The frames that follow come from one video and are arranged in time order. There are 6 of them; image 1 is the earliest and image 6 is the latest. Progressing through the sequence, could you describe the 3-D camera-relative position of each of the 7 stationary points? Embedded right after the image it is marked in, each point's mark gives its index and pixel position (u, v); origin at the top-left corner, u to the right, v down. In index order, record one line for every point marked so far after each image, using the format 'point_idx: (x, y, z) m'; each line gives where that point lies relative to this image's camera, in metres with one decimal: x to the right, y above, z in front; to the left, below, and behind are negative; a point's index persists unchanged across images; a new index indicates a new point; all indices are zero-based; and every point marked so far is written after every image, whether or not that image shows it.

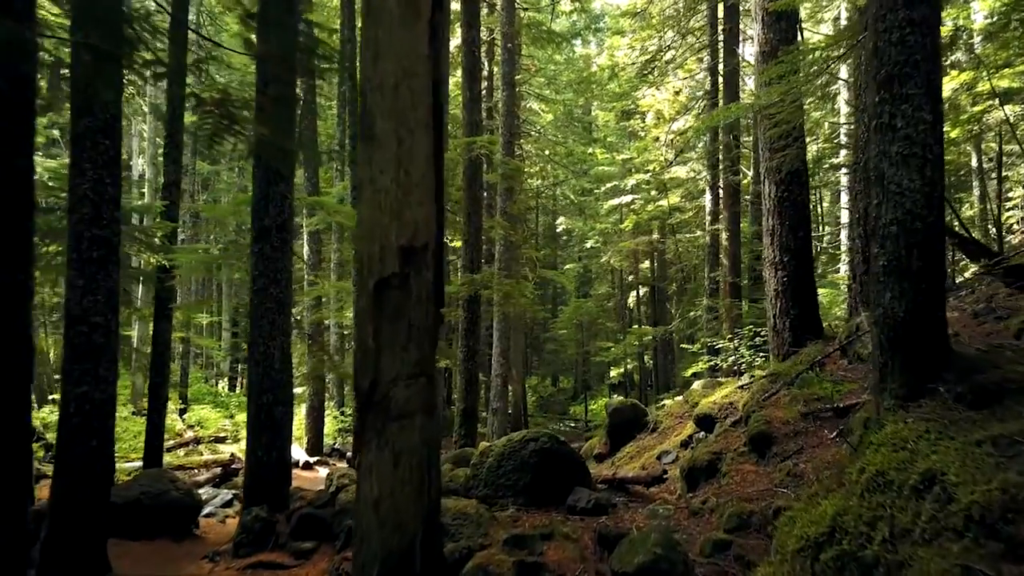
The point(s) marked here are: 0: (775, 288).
0: (+3.1, 0.0, +8.0) m
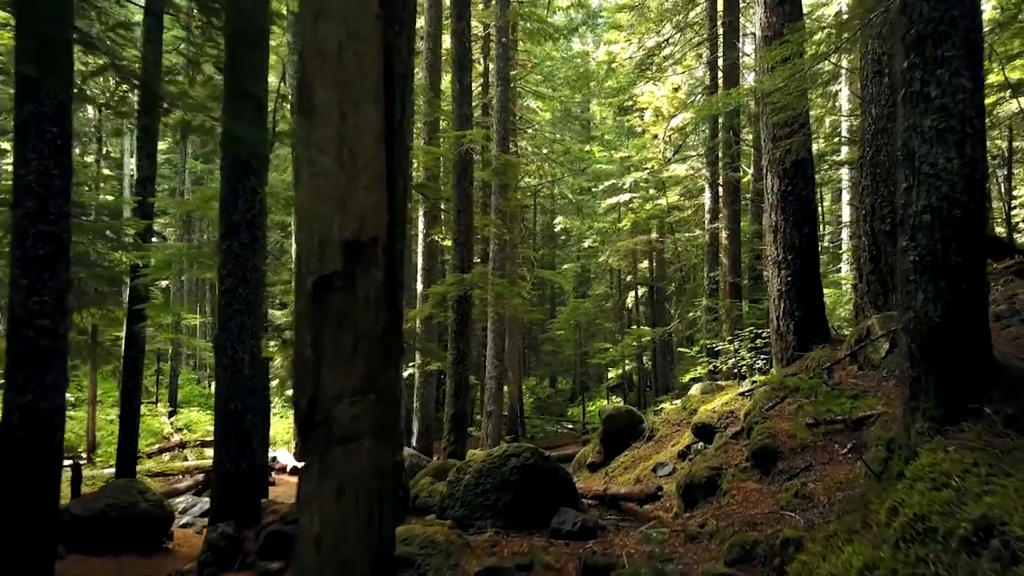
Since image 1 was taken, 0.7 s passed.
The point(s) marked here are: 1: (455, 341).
0: (+3.0, 0.0, +7.5) m
1: (-1.0, -0.9, +11.6) m
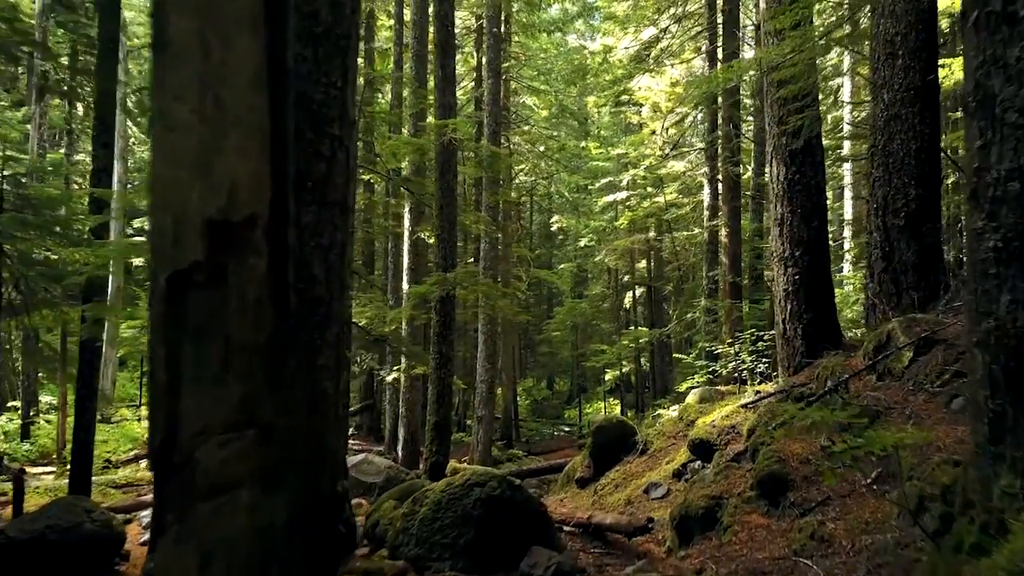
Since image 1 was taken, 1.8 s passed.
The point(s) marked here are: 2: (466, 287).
0: (+2.8, 0.0, +6.8) m
1: (-1.2, -0.9, +10.9) m
2: (-0.7, 0.0, +10.7) m
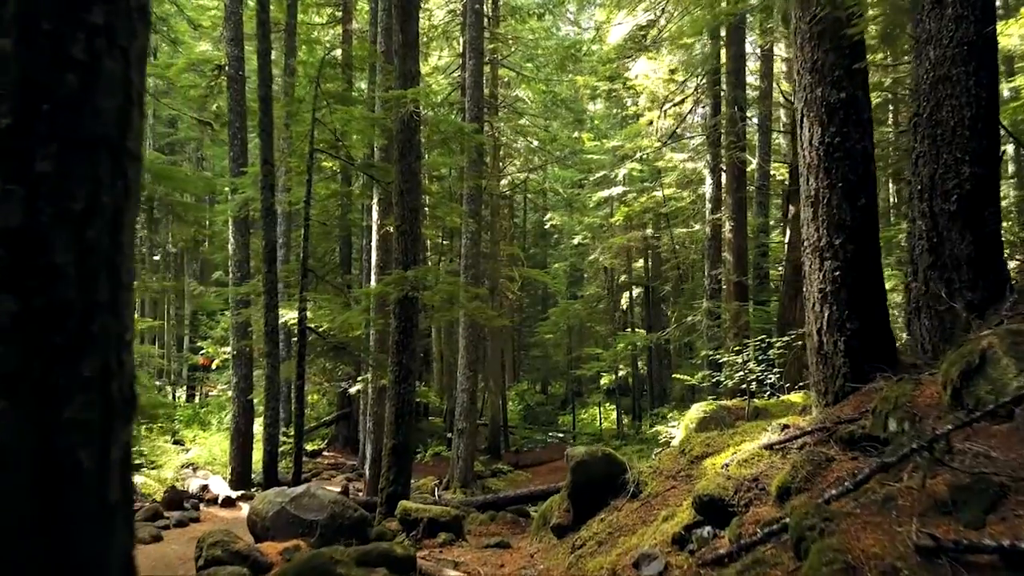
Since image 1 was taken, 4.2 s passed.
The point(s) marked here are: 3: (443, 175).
0: (+2.4, 0.0, +5.3) m
1: (-1.6, -0.9, +9.3) m
2: (-1.1, 0.0, +9.2) m
3: (-1.8, +3.0, +17.9) m
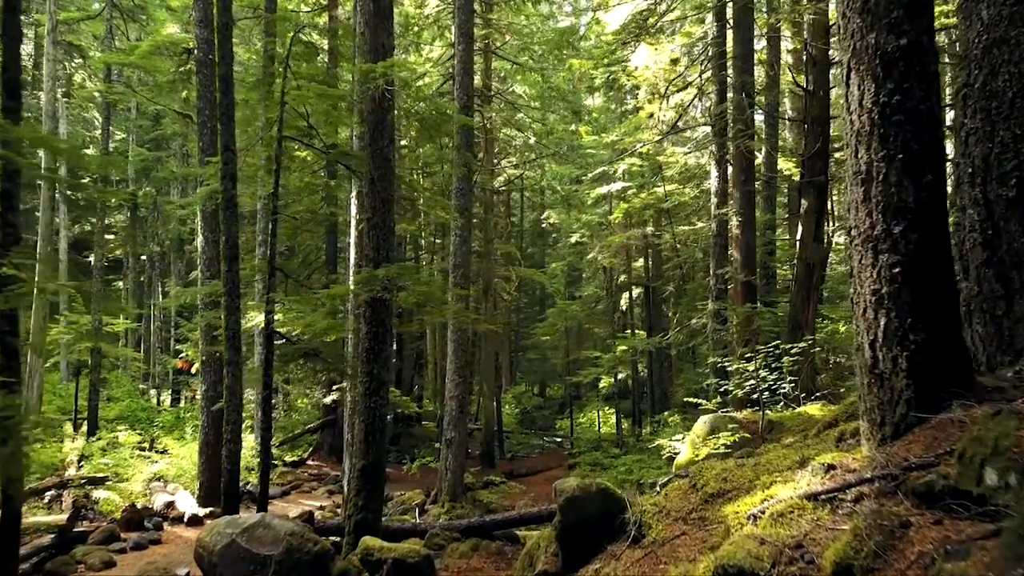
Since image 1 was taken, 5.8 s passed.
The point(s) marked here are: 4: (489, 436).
0: (+2.2, 0.0, +4.3) m
1: (-1.8, -0.9, +8.3) m
2: (-1.3, 0.0, +8.2) m
3: (-2.0, +2.9, +16.9) m
4: (-0.7, -4.4, +20.0) m
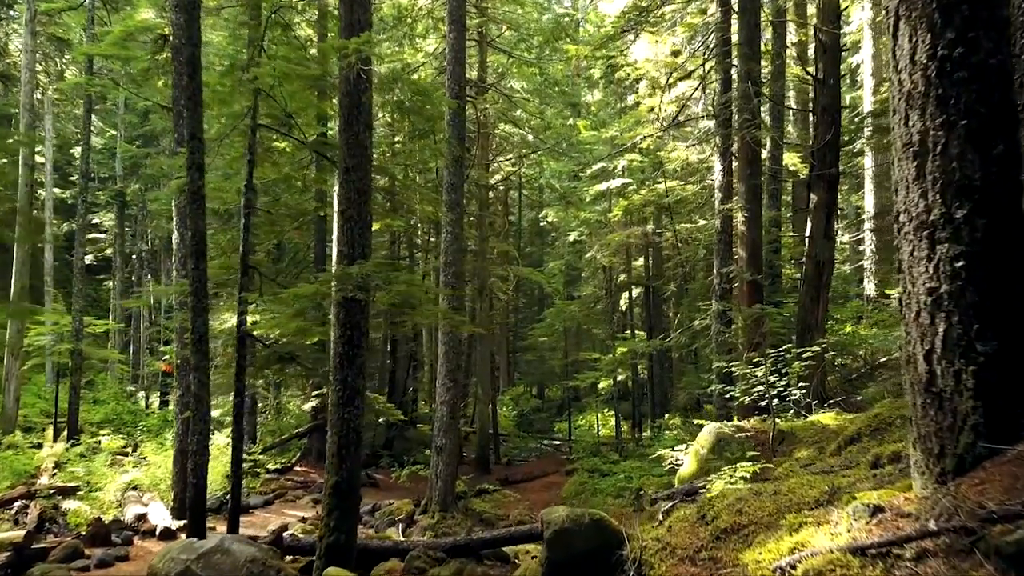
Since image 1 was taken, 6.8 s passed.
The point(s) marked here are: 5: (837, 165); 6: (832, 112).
0: (+2.1, 0.0, +3.6) m
1: (-1.9, -0.9, +7.6) m
2: (-1.4, 0.0, +7.5) m
3: (-2.1, +3.0, +16.1) m
4: (-0.8, -4.4, +19.3) m
5: (+5.1, +1.9, +10.6) m
6: (+5.0, +2.8, +10.7) m
